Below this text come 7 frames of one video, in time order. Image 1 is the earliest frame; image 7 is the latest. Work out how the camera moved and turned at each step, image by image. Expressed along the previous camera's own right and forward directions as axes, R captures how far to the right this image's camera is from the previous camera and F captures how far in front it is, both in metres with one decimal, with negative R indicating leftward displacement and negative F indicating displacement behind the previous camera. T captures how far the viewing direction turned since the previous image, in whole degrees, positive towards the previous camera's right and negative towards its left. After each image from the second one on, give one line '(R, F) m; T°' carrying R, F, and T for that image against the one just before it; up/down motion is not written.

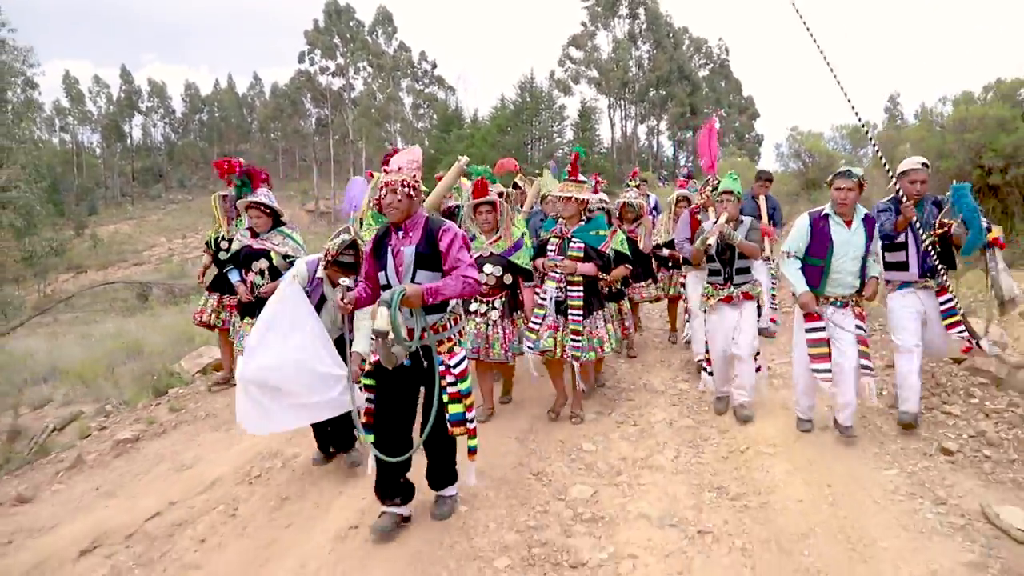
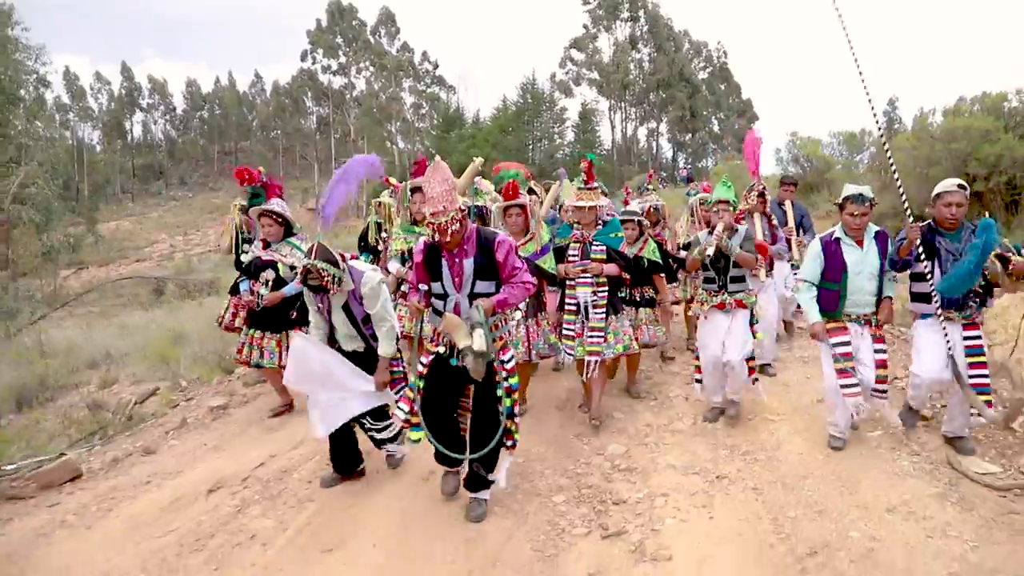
(-0.3, -0.7) m; 0°
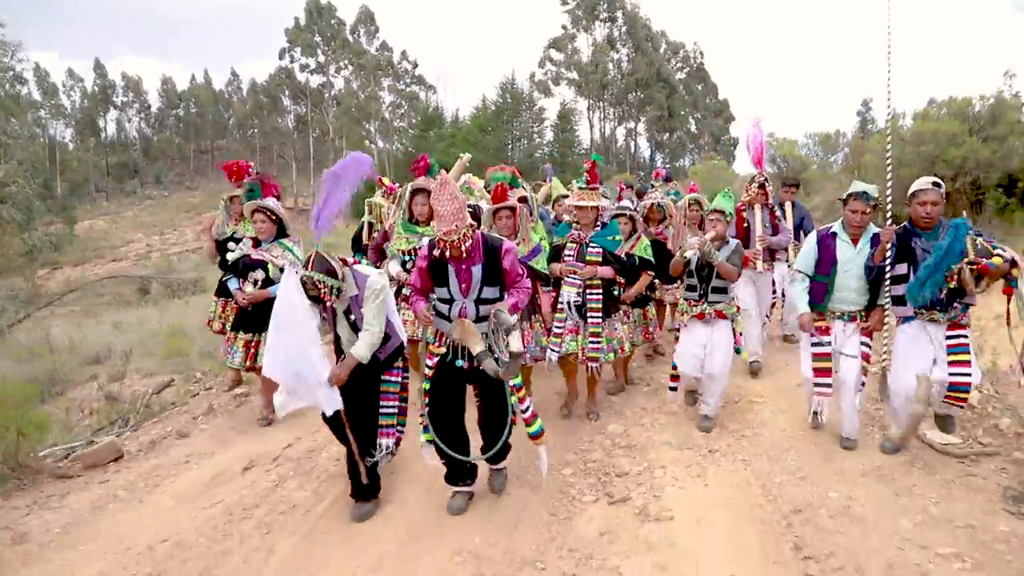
(-0.2, -0.4) m; +2°
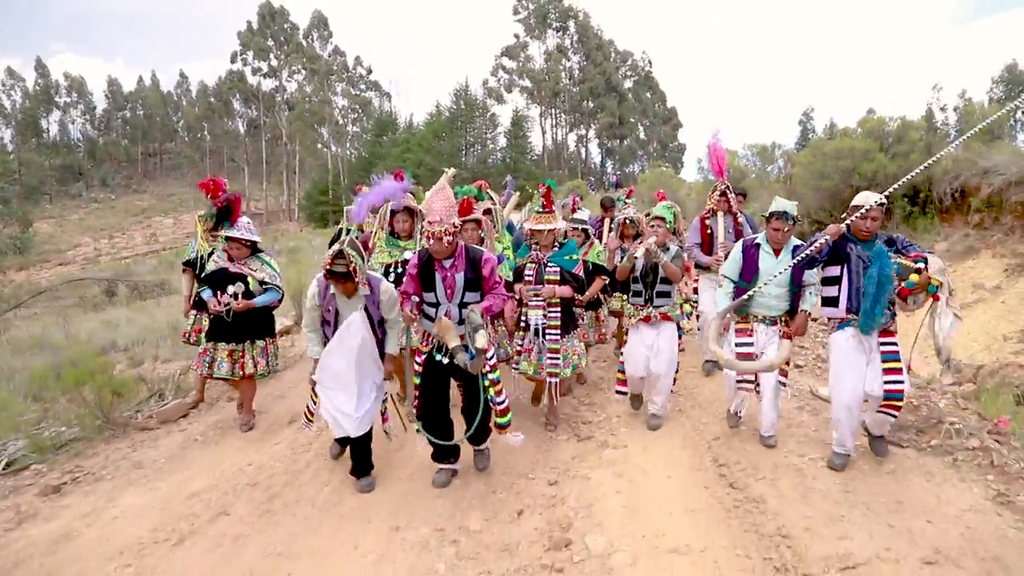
(-0.3, -1.3) m; +3°
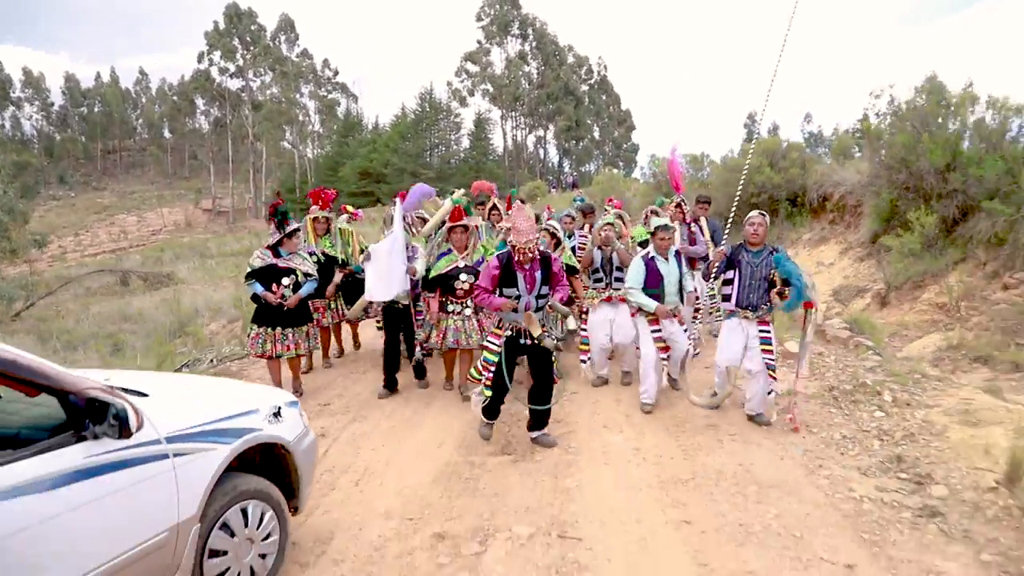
(-0.5, -4.0) m; +3°
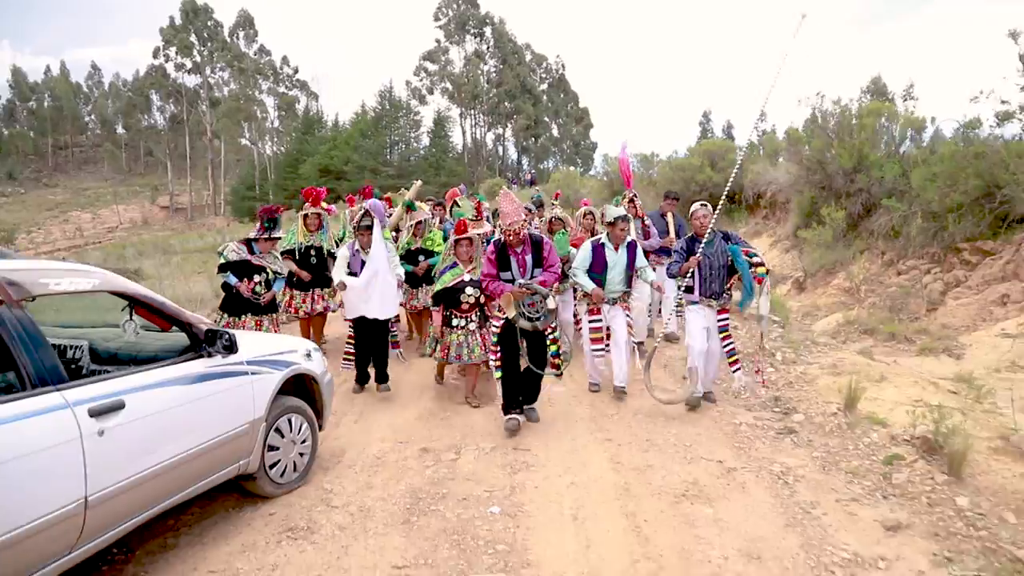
(0.0, -1.3) m; +3°
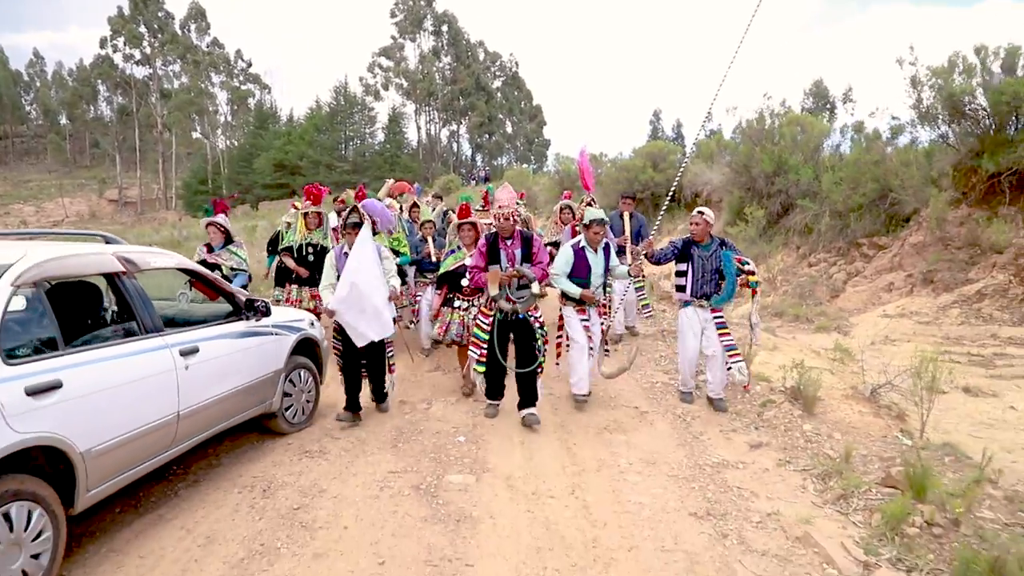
(-0.1, -1.2) m; +3°
